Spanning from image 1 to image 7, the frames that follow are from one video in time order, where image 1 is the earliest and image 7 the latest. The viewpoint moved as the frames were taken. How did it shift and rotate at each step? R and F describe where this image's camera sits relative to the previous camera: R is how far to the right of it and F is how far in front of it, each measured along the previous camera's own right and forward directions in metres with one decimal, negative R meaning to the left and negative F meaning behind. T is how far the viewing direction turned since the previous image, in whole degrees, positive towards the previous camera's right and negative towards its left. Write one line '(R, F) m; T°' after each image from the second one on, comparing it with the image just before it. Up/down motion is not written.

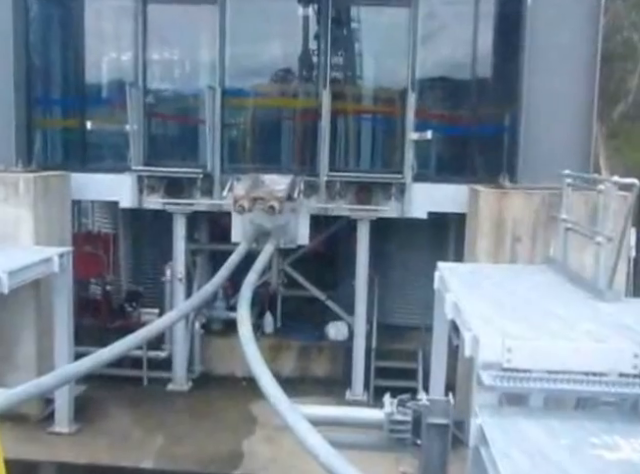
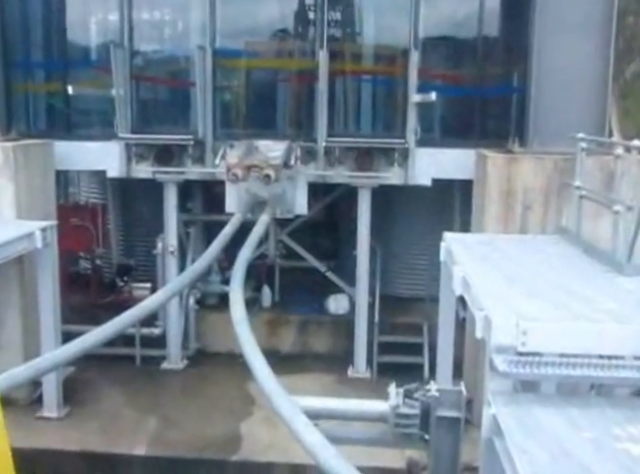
(0.0, +0.3) m; 0°
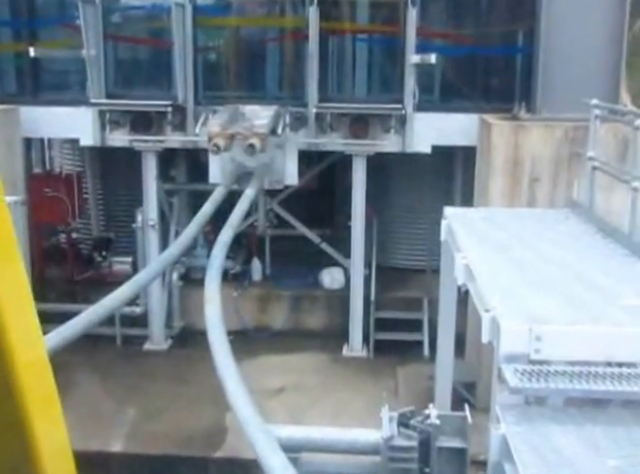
(+0.1, +0.5) m; 0°
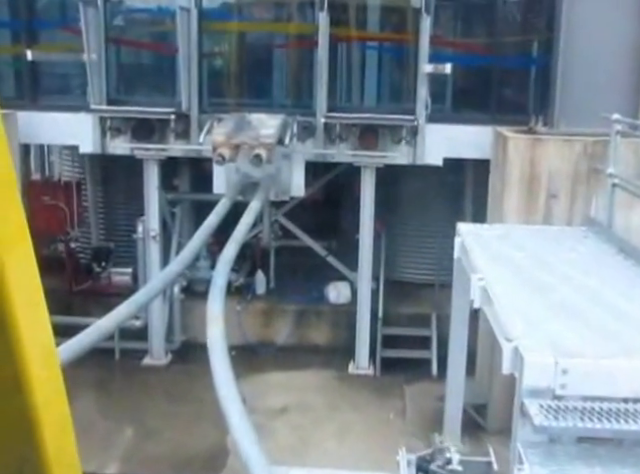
(0.0, +0.2) m; 0°
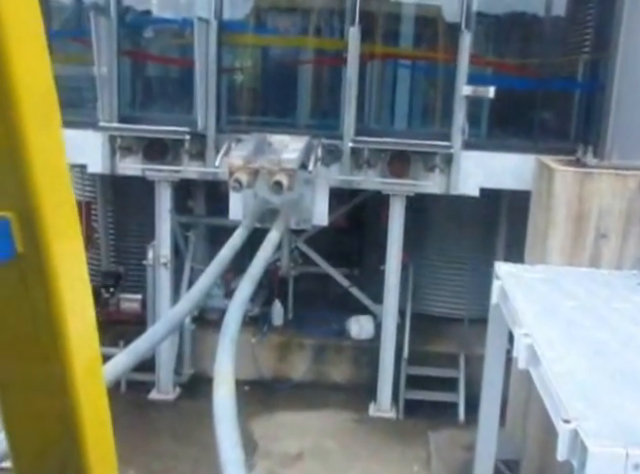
(0.0, +0.5) m; -2°
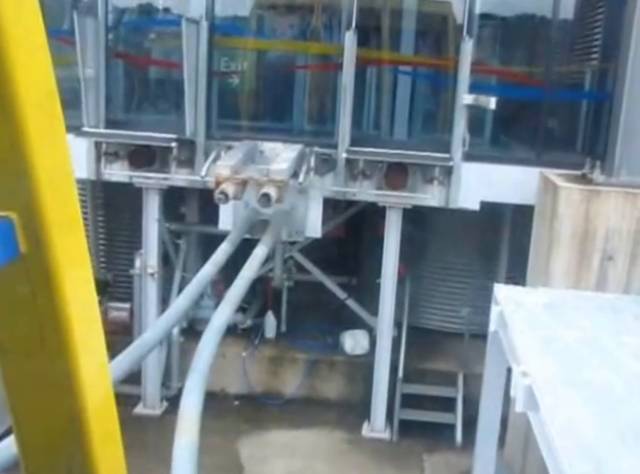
(+0.1, +0.3) m; 0°
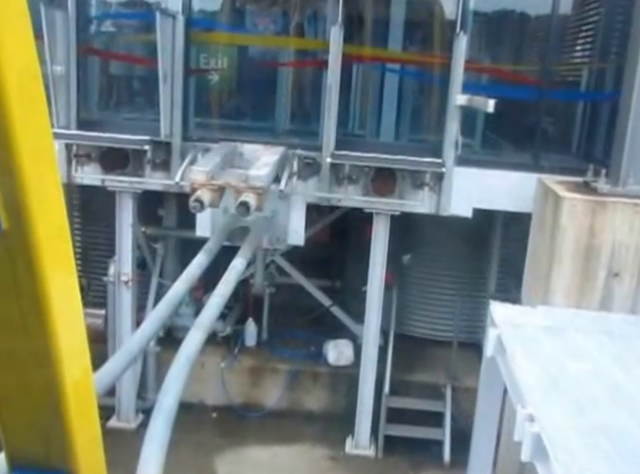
(0.0, +0.3) m; +1°
